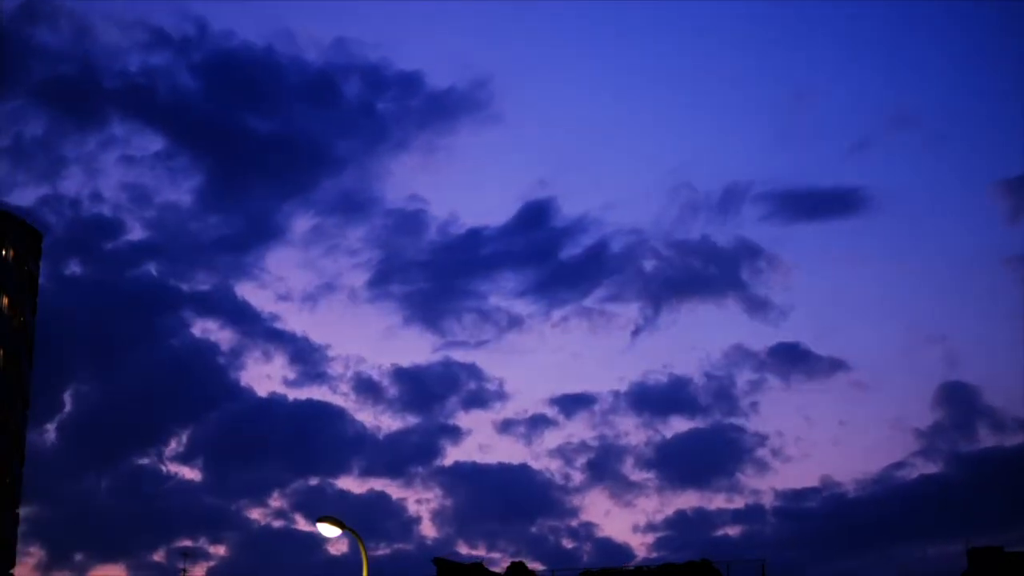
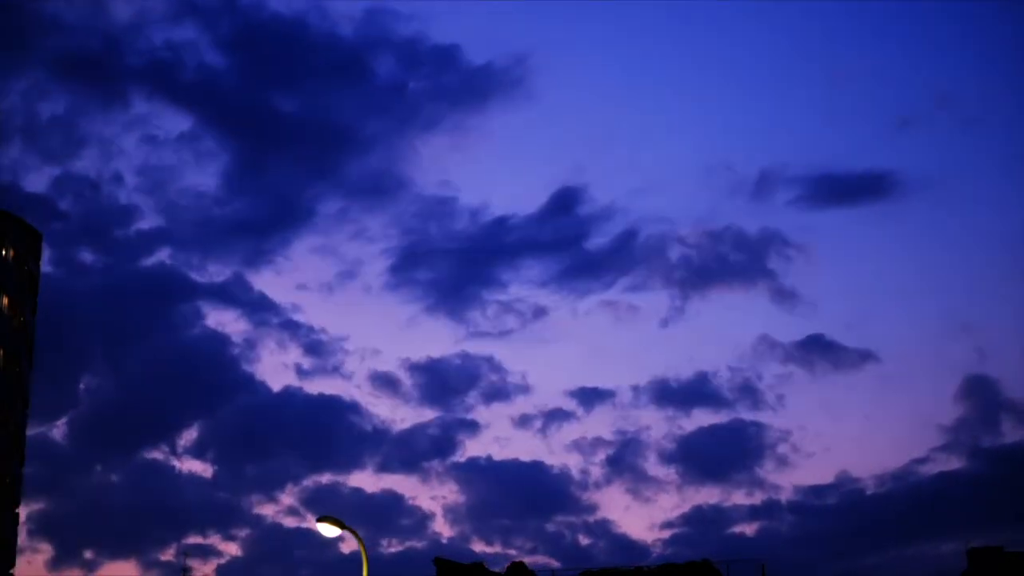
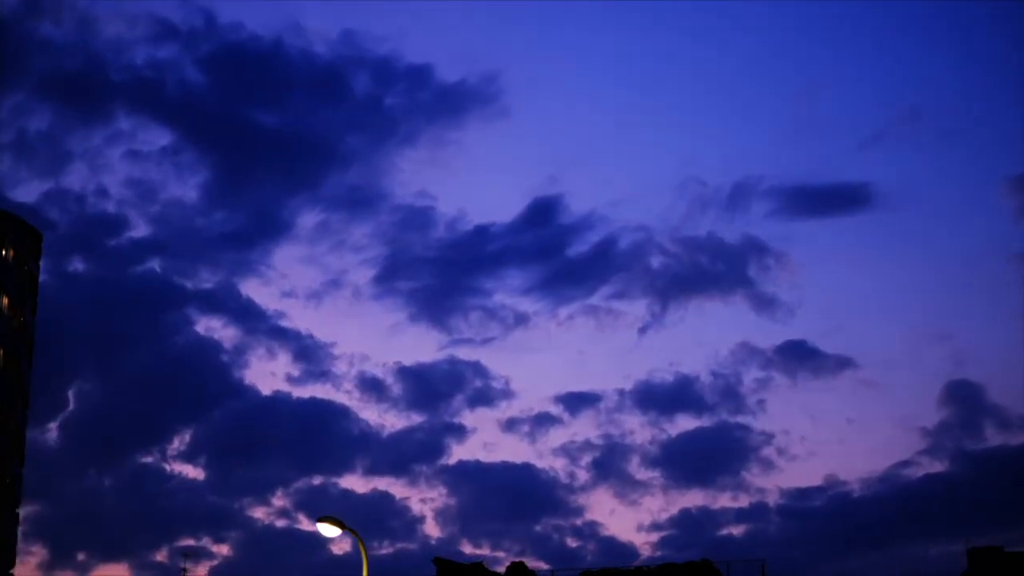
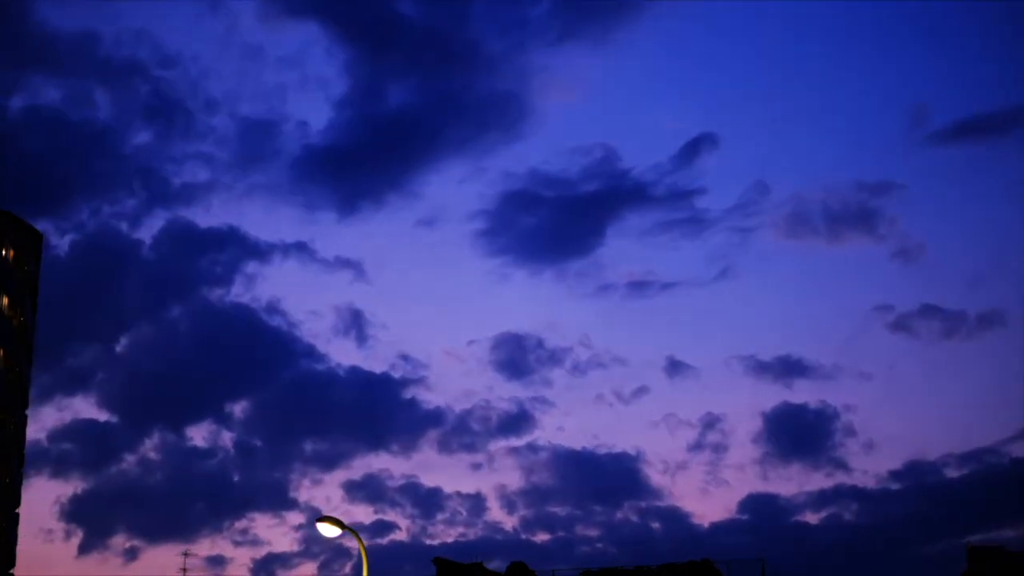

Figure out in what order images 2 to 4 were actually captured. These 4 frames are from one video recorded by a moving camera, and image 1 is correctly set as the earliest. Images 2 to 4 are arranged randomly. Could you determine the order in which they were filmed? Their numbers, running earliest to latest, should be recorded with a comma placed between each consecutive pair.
3, 2, 4
